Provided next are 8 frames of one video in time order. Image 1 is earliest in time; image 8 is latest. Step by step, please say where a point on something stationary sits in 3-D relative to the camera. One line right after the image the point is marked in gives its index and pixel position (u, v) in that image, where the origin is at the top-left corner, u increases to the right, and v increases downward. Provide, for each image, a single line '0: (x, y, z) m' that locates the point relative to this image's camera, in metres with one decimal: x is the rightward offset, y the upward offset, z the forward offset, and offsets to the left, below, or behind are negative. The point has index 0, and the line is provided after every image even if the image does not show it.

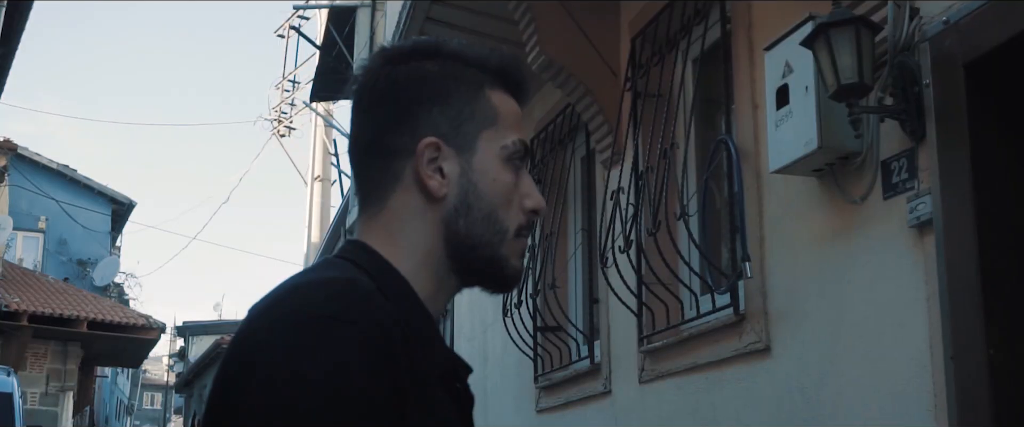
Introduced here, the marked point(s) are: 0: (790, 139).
0: (+1.1, +0.3, +4.2) m
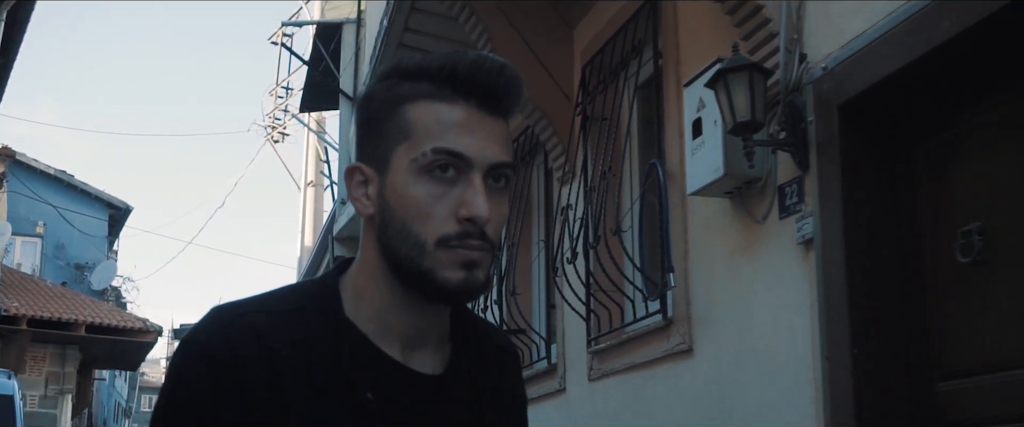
0: (+0.8, +0.2, +4.8) m
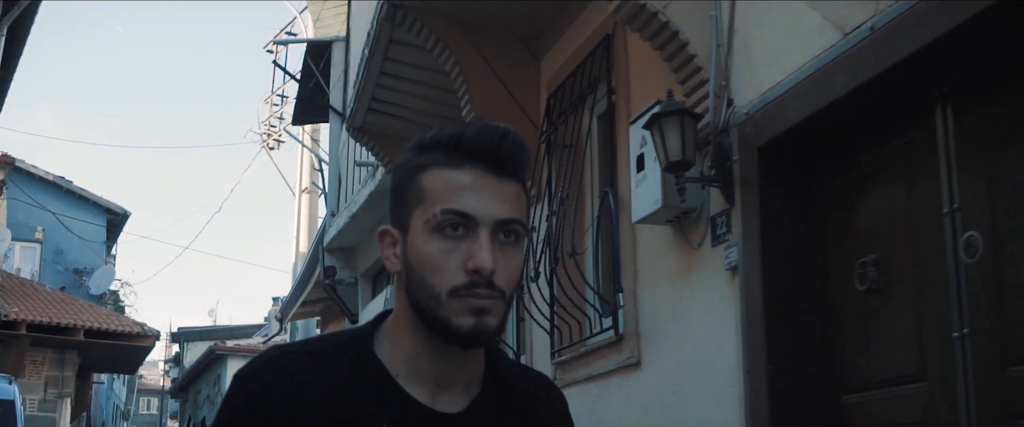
0: (+0.6, +0.1, +5.3) m
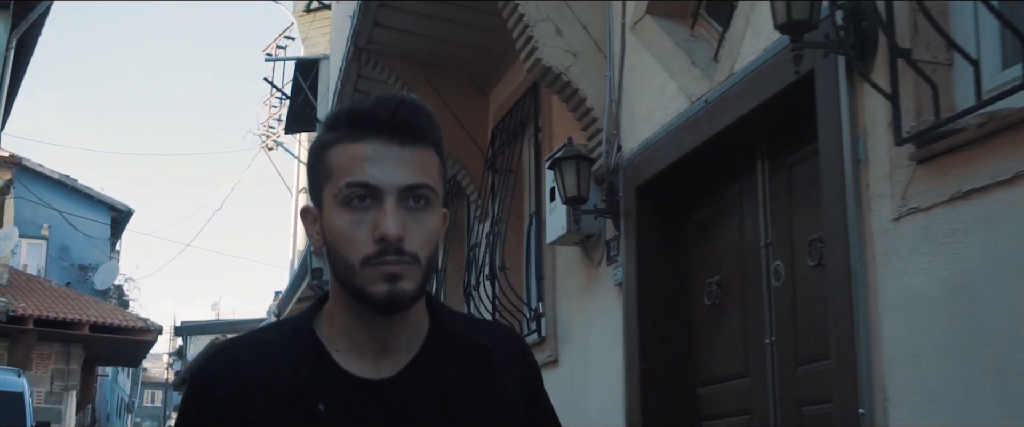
0: (+0.2, -0.1, +6.4) m
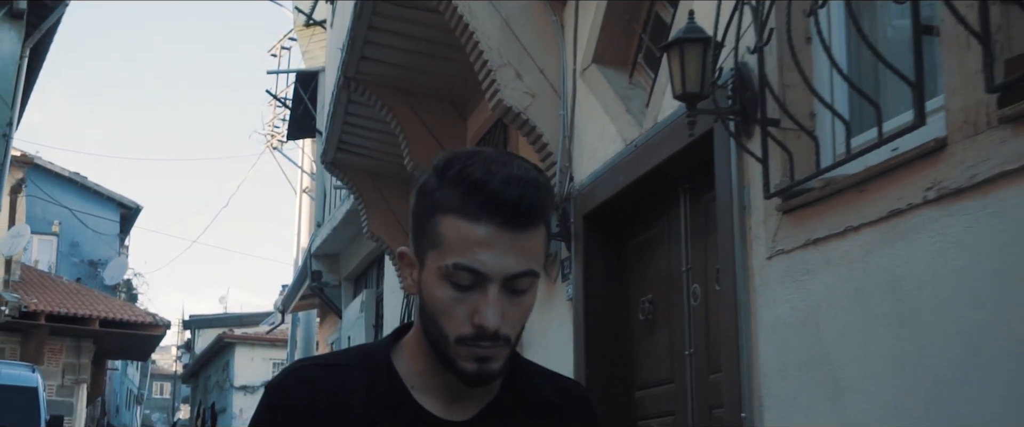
0: (0.0, -0.2, +7.2) m
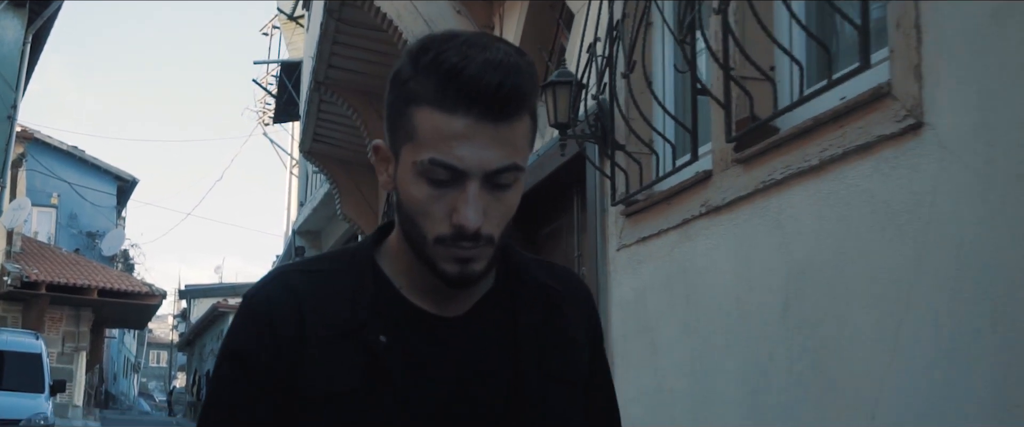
0: (-0.4, -0.1, +8.5) m
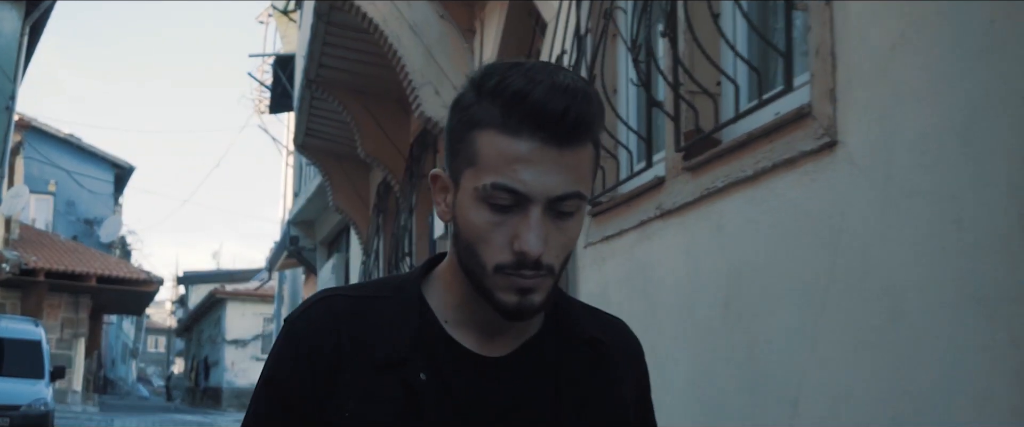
0: (-0.6, -0.1, +9.0) m
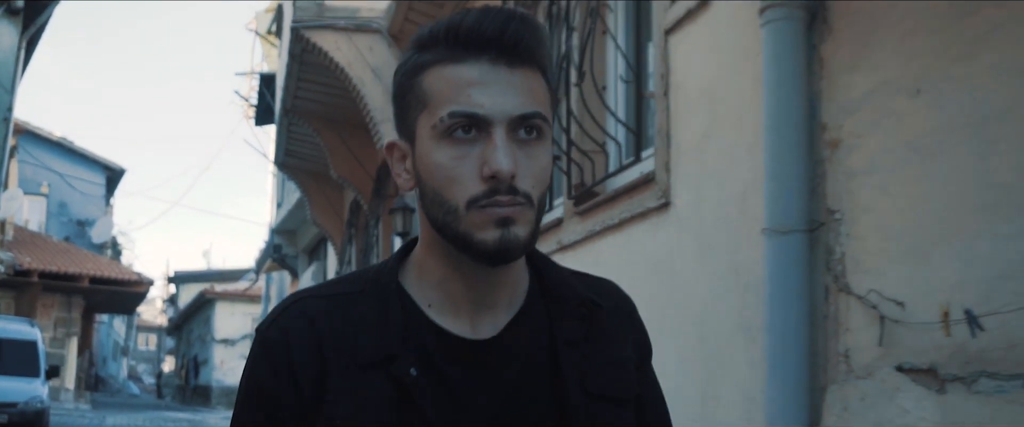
0: (-1.0, -0.3, +10.1) m
